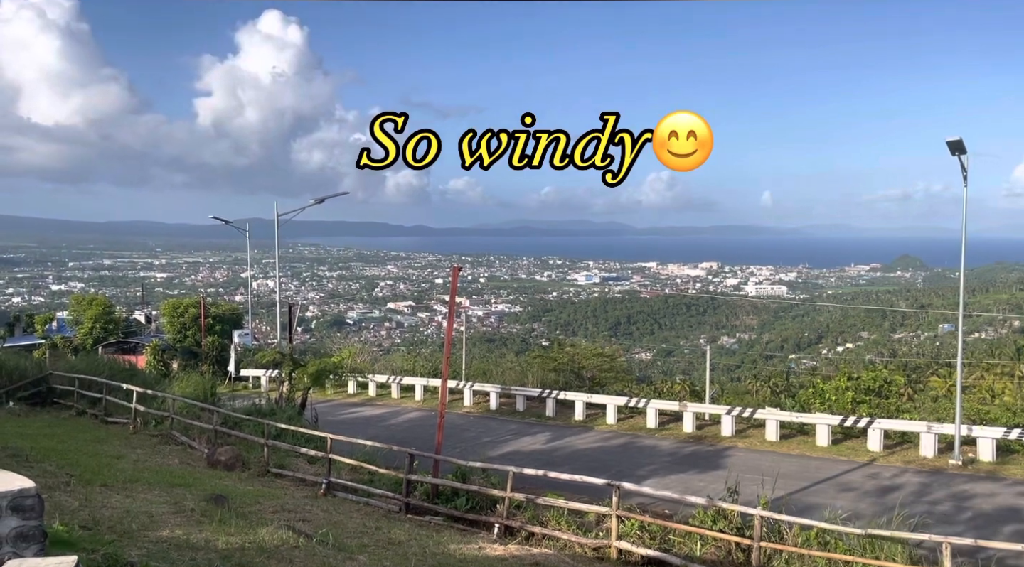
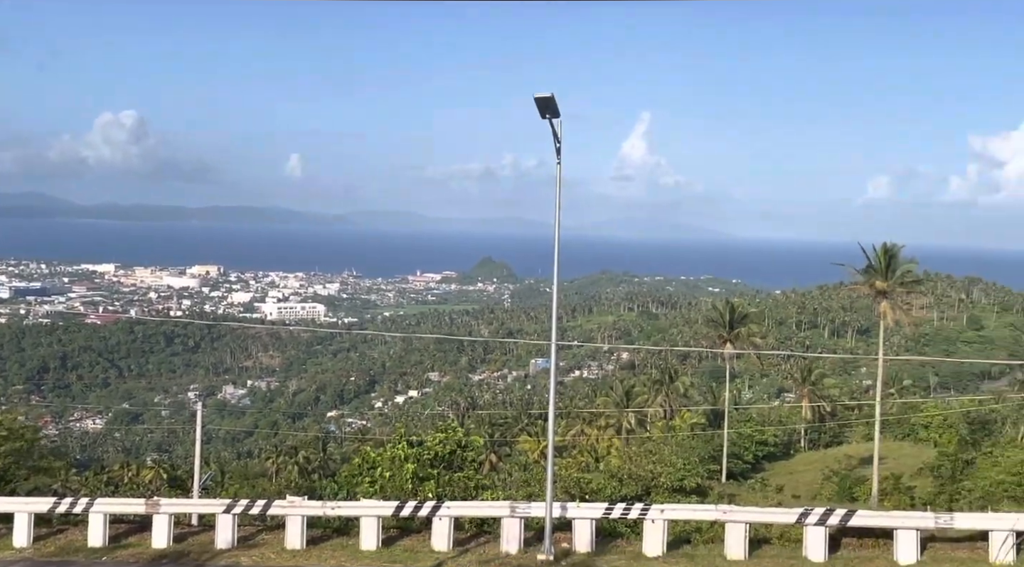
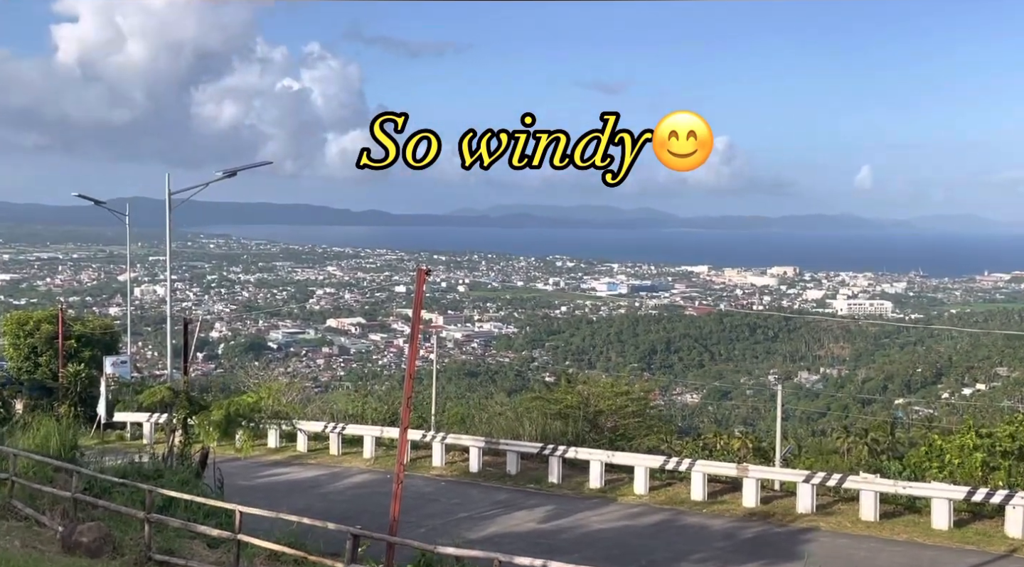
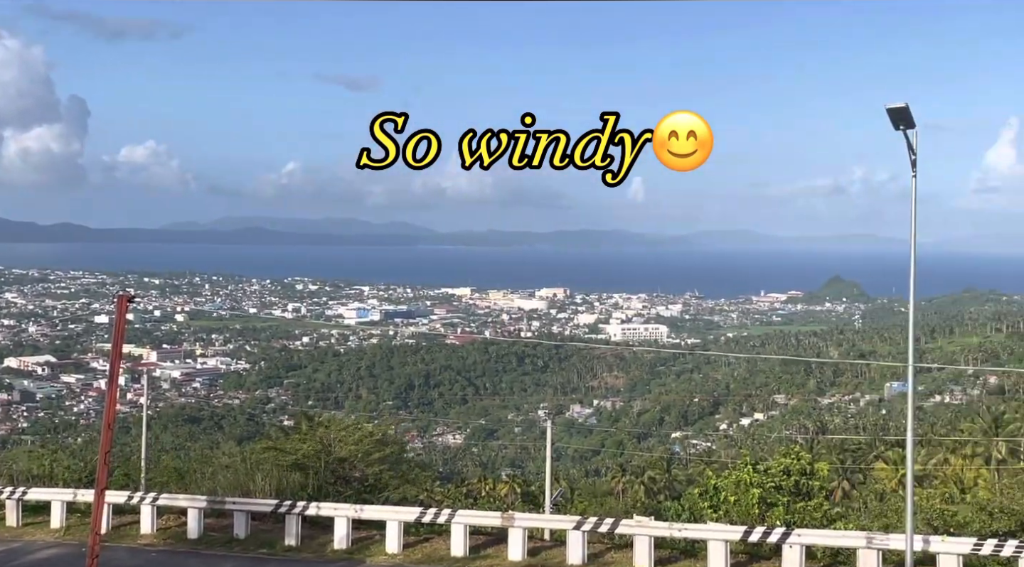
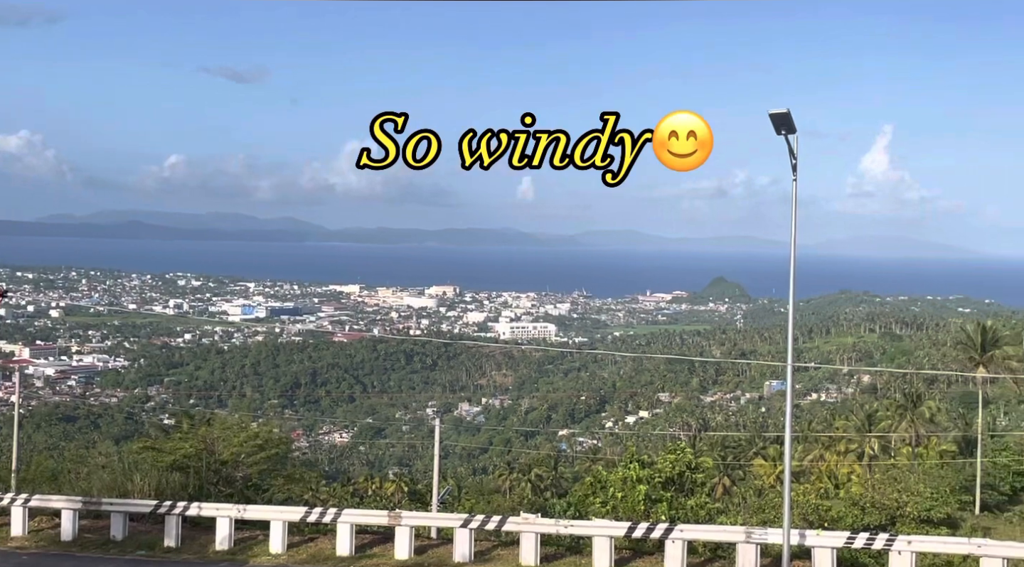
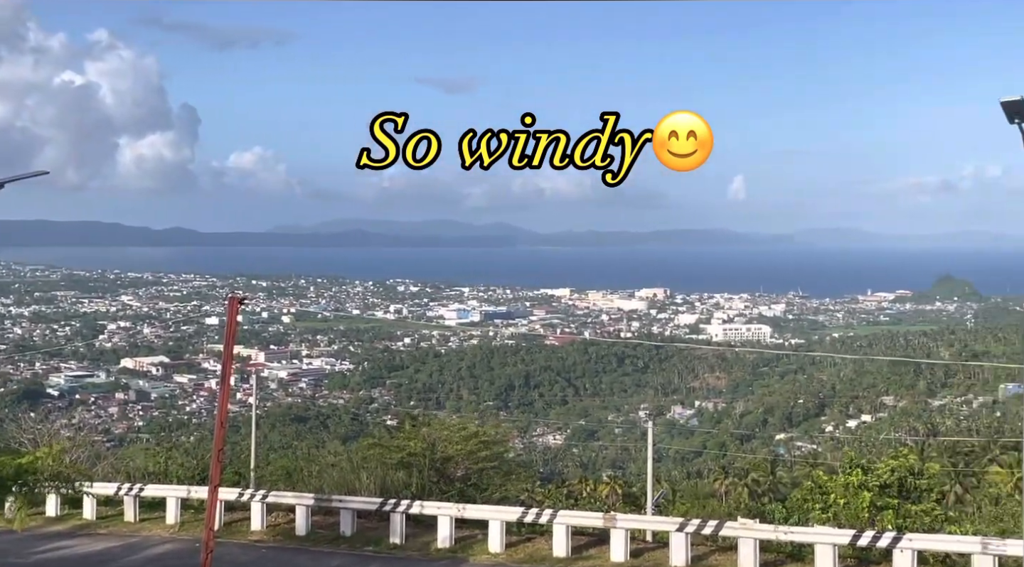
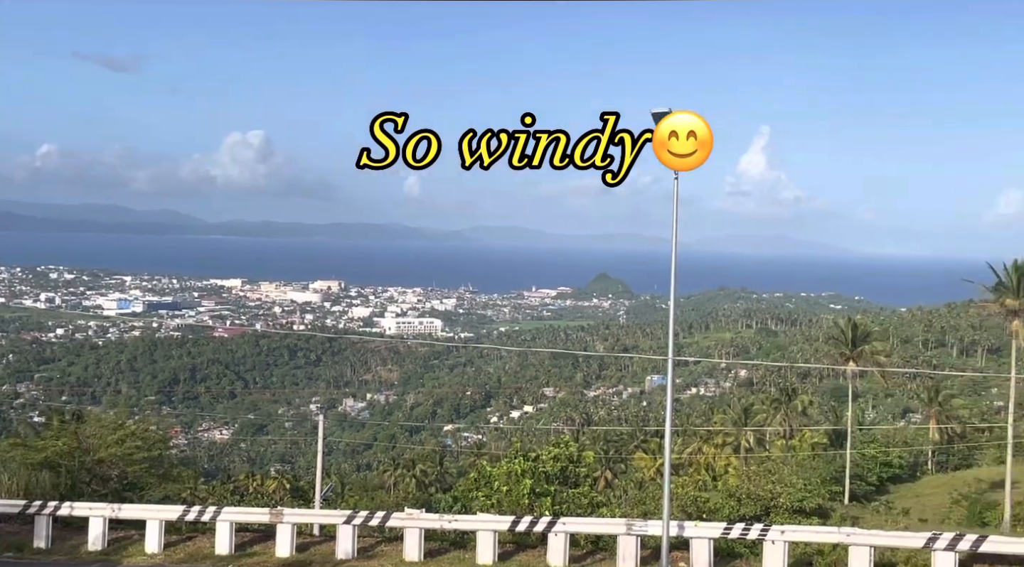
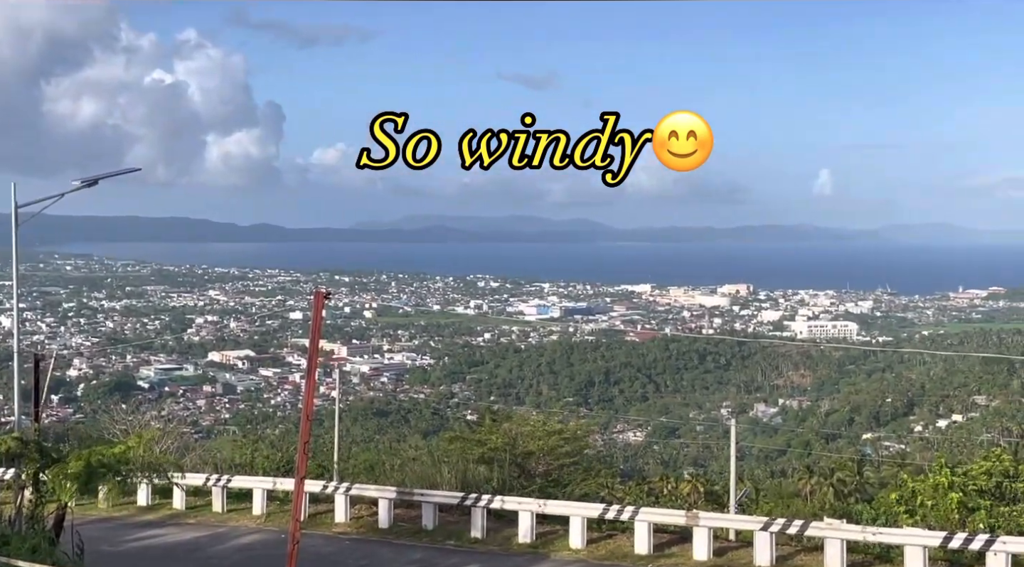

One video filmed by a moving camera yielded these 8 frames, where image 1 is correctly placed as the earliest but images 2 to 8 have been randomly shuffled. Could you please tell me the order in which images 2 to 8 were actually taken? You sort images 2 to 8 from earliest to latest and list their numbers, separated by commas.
3, 8, 6, 4, 5, 7, 2
